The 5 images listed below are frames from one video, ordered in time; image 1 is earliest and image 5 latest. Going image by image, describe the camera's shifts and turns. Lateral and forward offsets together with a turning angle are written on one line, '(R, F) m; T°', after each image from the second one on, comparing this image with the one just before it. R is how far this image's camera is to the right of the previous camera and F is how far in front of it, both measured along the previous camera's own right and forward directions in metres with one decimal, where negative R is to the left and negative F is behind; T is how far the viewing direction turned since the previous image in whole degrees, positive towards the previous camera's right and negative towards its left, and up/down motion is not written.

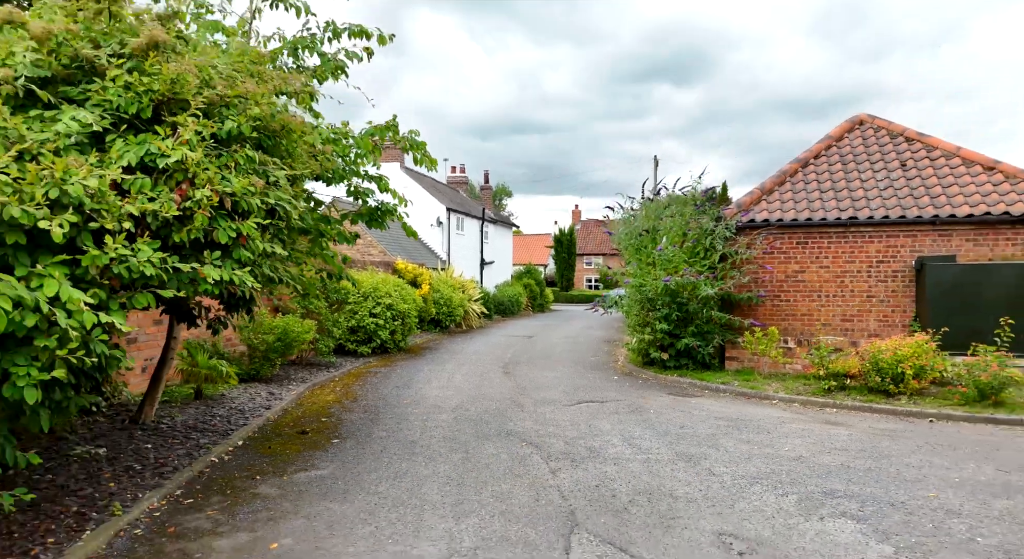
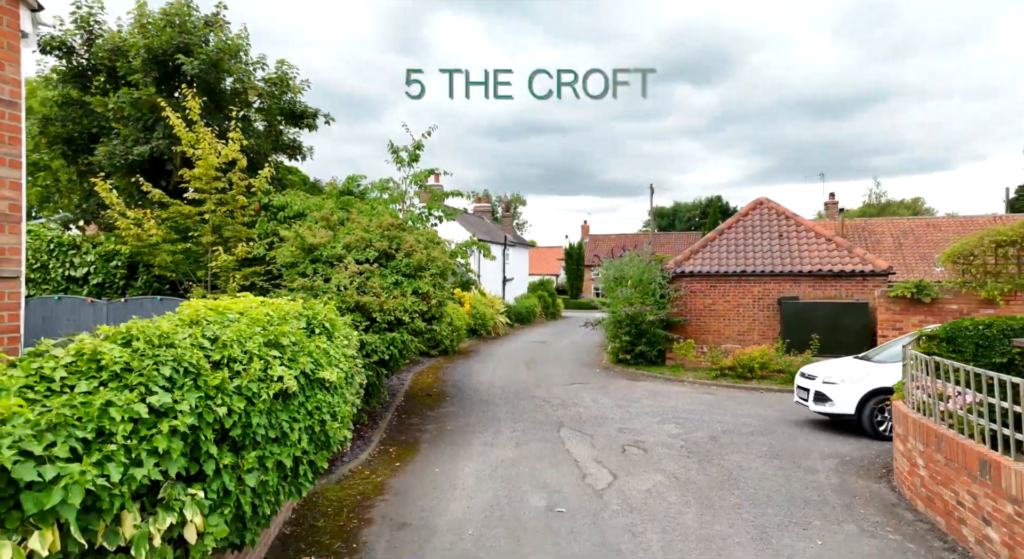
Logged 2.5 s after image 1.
(-0.2, -6.7) m; -1°
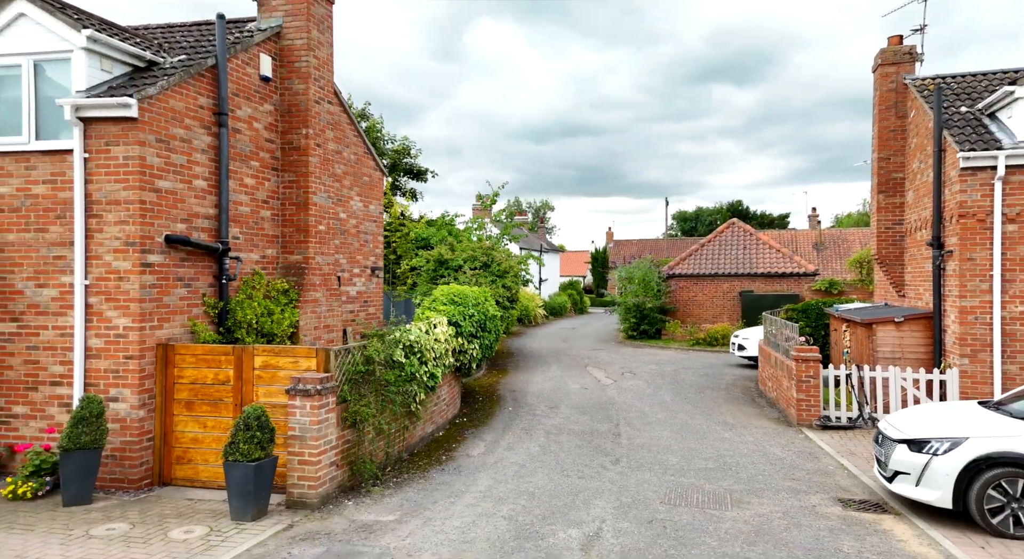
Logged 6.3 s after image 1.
(-0.5, -7.5) m; -3°
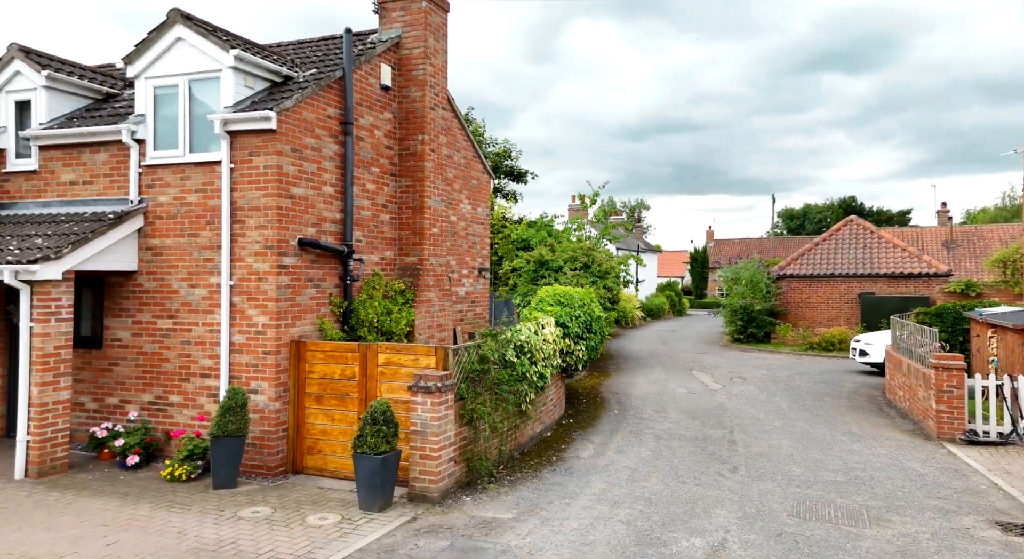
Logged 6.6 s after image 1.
(-0.2, 0.0) m; -8°
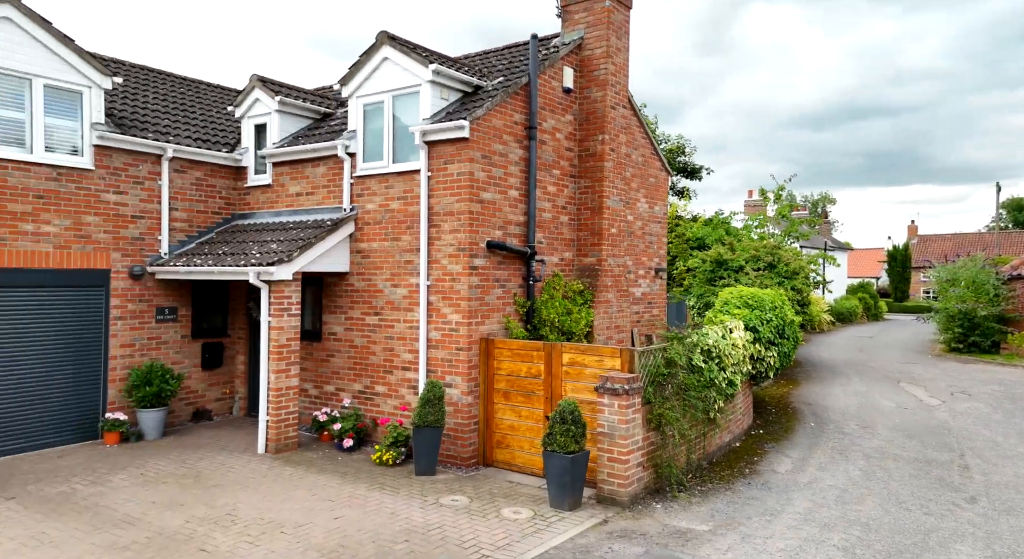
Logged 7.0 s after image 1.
(-0.3, 0.0) m; -15°
